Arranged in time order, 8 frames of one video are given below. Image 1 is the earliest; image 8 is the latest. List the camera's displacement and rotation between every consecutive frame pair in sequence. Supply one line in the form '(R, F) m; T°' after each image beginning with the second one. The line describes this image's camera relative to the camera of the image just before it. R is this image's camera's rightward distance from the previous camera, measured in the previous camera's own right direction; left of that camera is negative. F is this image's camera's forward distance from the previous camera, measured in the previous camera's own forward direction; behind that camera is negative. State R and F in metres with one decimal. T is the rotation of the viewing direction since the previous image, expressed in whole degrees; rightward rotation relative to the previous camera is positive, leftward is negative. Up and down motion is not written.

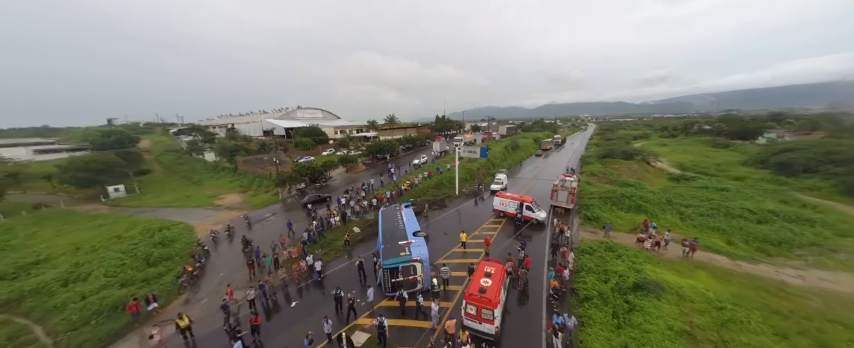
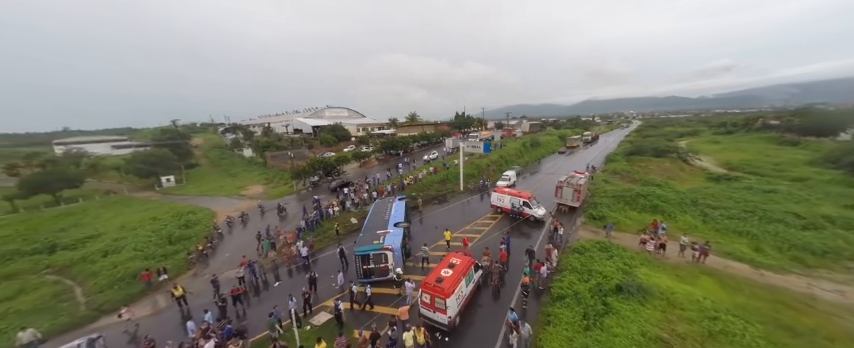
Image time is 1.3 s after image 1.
(+3.2, +0.3) m; -6°
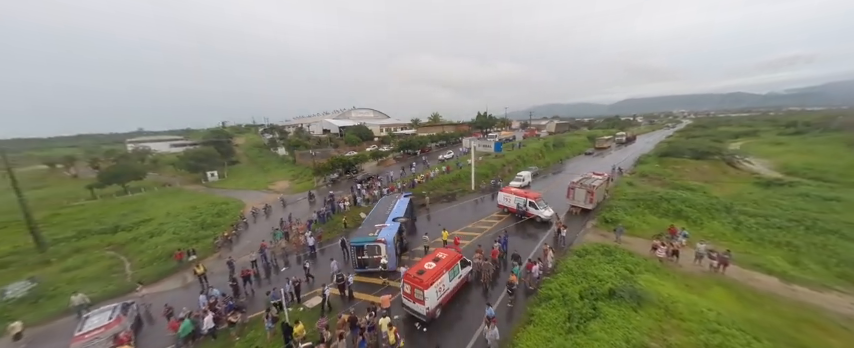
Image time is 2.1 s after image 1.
(+2.0, -0.2) m; -6°
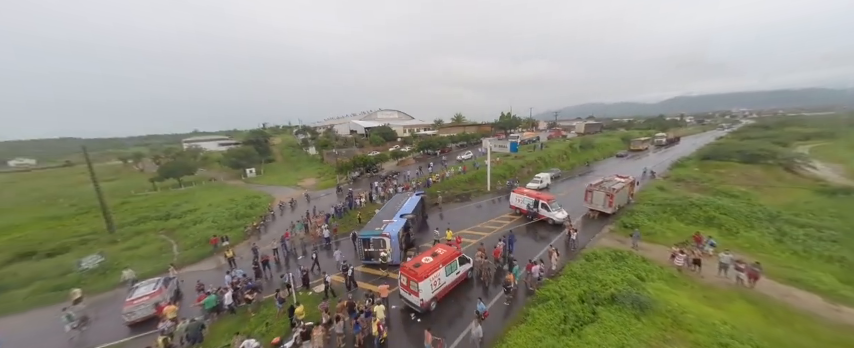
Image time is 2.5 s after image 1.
(+1.3, -0.4) m; -6°
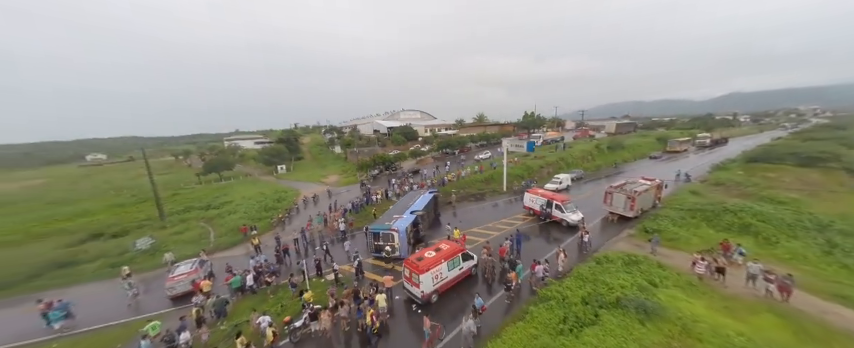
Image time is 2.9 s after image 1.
(+0.9, -0.4) m; -5°
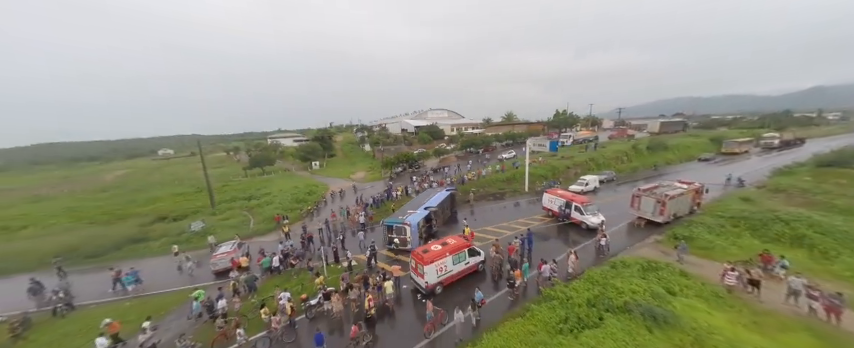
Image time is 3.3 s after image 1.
(+1.1, -0.5) m; -7°
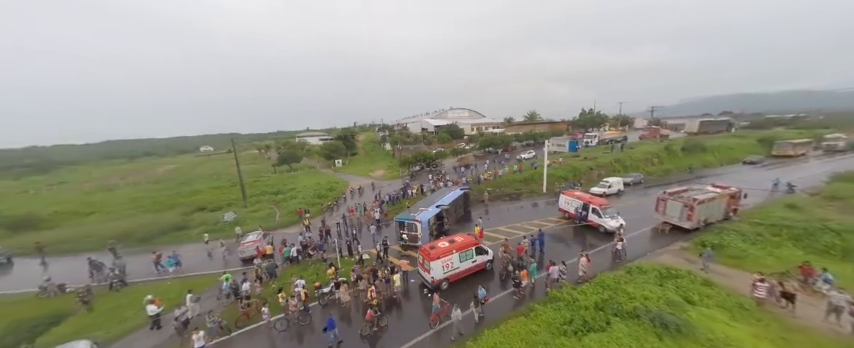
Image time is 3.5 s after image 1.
(+0.6, -0.3) m; -5°
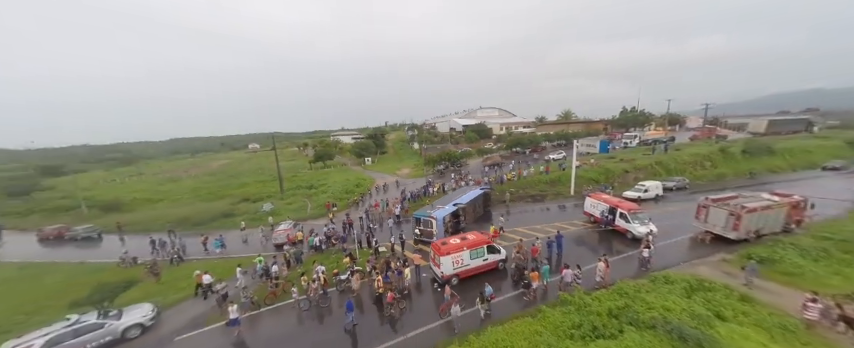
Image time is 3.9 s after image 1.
(+0.8, -0.4) m; -7°
